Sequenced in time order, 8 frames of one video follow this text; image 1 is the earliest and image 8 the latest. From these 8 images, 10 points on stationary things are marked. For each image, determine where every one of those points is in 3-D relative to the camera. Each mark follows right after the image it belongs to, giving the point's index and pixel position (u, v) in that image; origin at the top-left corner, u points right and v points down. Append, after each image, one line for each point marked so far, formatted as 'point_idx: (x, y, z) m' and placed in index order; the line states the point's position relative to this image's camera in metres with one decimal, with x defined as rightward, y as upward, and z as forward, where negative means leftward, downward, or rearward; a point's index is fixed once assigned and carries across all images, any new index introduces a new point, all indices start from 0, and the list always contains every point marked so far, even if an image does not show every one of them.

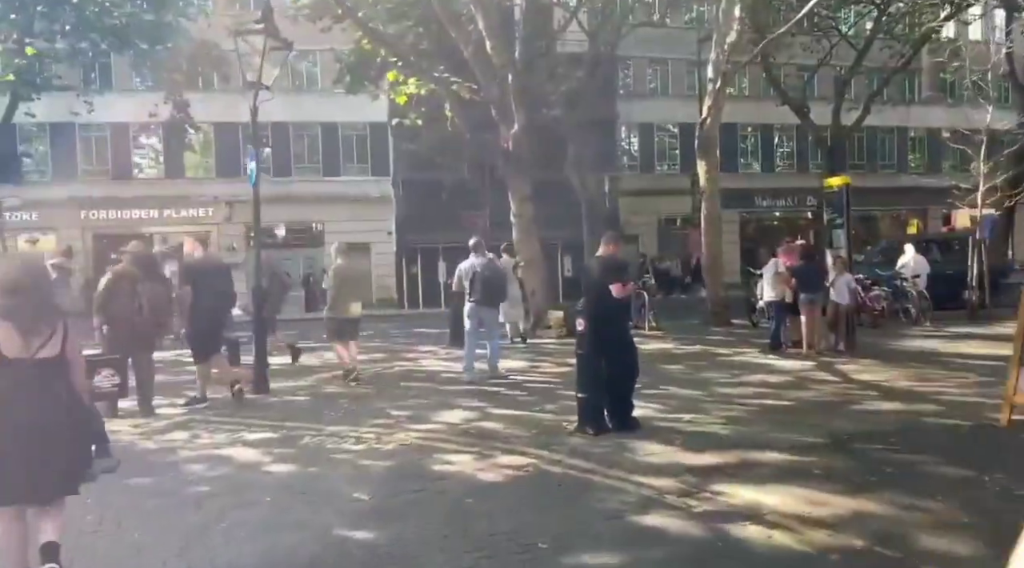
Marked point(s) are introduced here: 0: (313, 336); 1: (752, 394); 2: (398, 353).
0: (-4.5, -1.2, +17.4) m
1: (+2.6, -1.2, +8.6) m
2: (-1.8, -1.1, +12.3) m
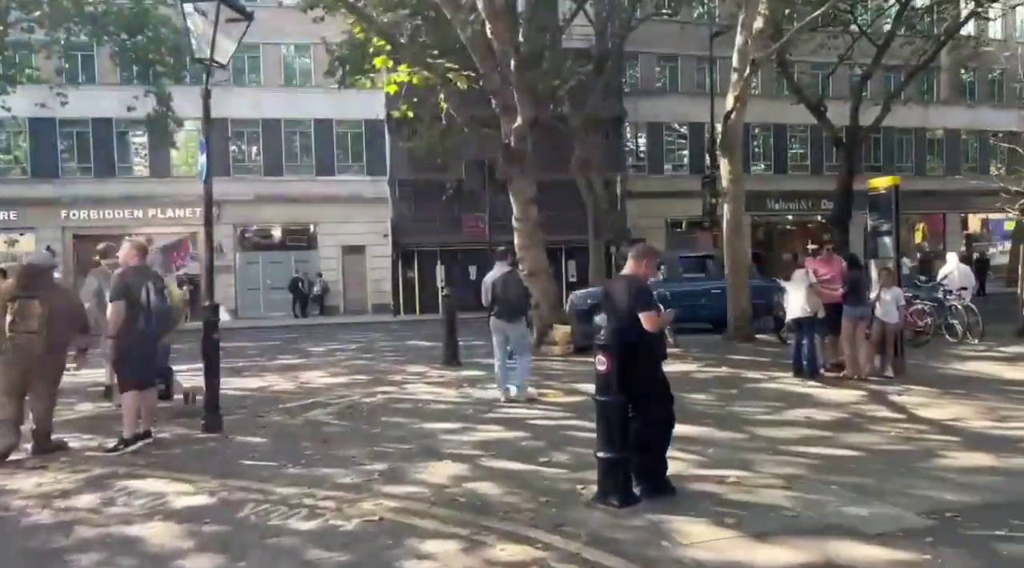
0: (-4.4, -1.4, +15.9) m
1: (+2.6, -1.4, +7.1) m
2: (-1.8, -1.3, +10.9) m
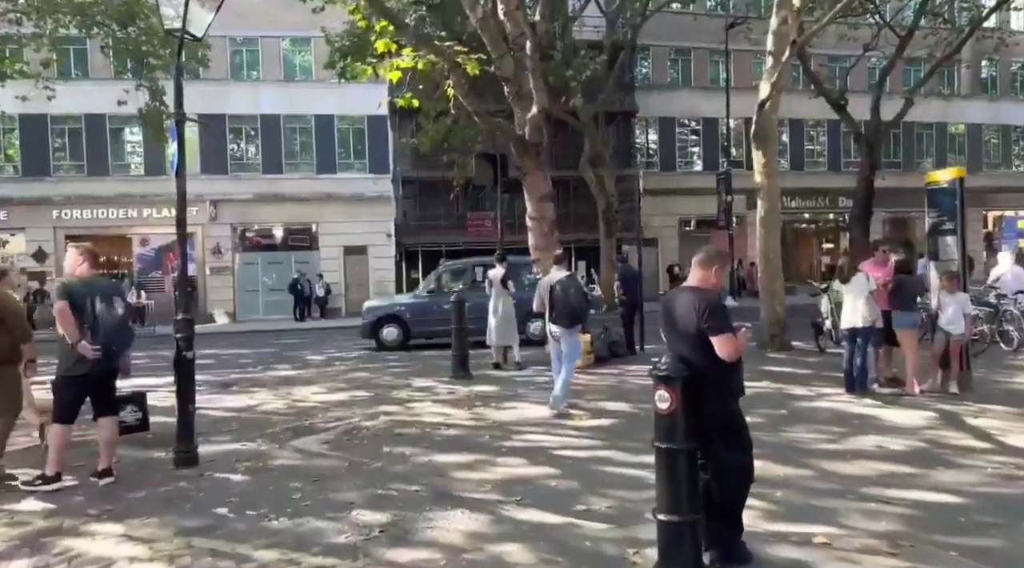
0: (-4.2, -1.5, +14.8) m
1: (+2.8, -1.5, +6.0) m
2: (-1.6, -1.4, +9.8) m
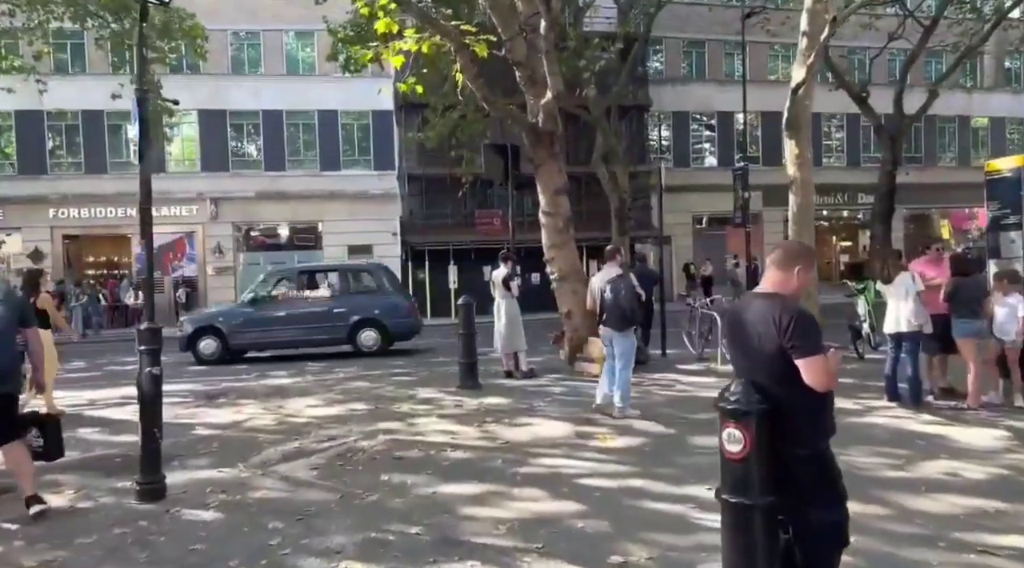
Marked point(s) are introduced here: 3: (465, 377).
0: (-4.0, -1.5, +13.9) m
1: (+3.0, -1.5, +5.0) m
2: (-1.4, -1.4, +8.9) m
3: (-0.6, -1.2, +9.9) m
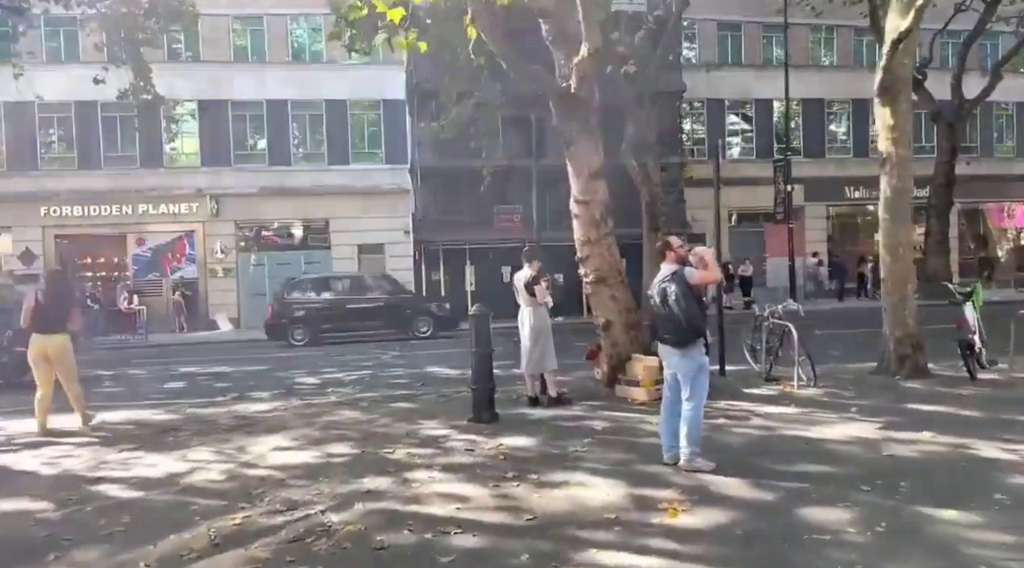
0: (-3.6, -1.5, +11.9) m
1: (+3.1, -1.5, +2.9) m
2: (-1.2, -1.5, +6.8) m
3: (-0.3, -1.2, +7.8) m
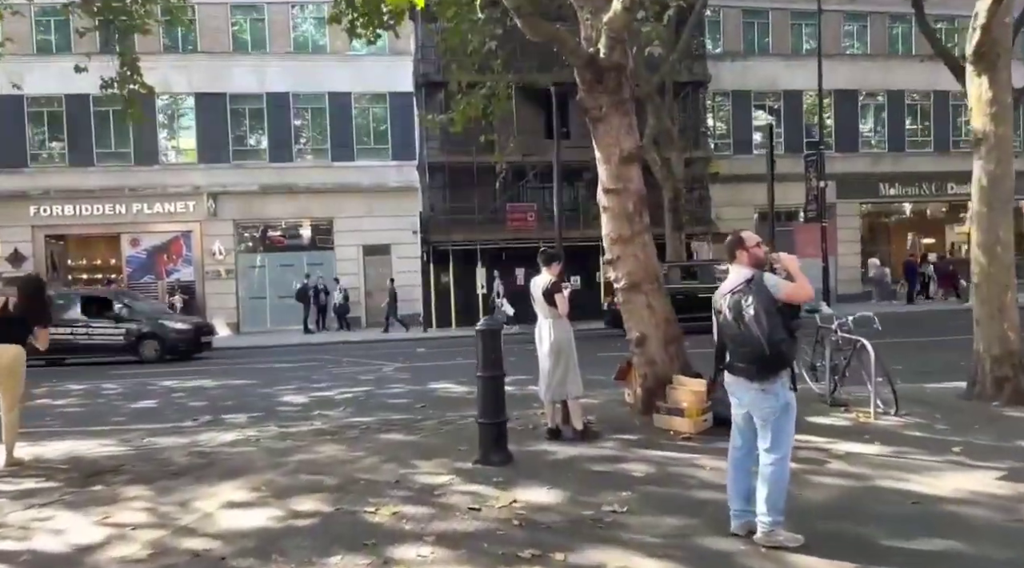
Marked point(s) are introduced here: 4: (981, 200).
0: (-3.4, -1.6, +10.5) m
1: (+3.2, -1.6, +1.3) m
2: (-1.1, -1.5, +5.3) m
3: (-0.2, -1.3, +6.3) m
4: (+4.6, +0.8, +7.7) m
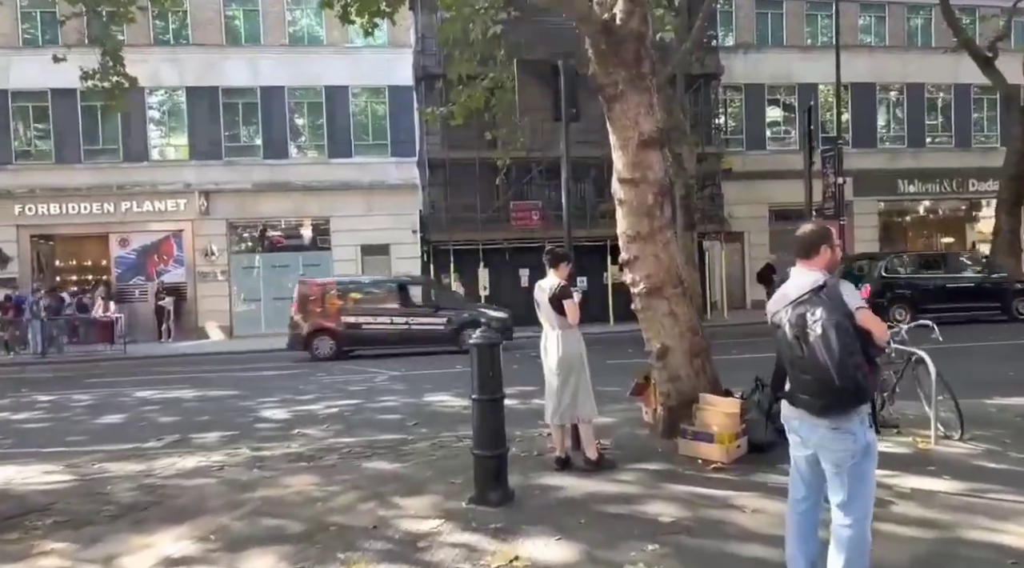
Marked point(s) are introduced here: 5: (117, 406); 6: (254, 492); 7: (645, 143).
0: (-3.4, -1.7, +9.5) m
1: (+3.1, -1.6, +0.2) m
2: (-1.1, -1.6, +4.3) m
3: (-0.2, -1.3, +5.2) m
4: (+4.6, +0.8, +6.6) m
5: (-5.6, -1.8, +11.2) m
6: (-1.9, -1.5, +5.7) m
7: (+1.1, +1.2, +6.4) m
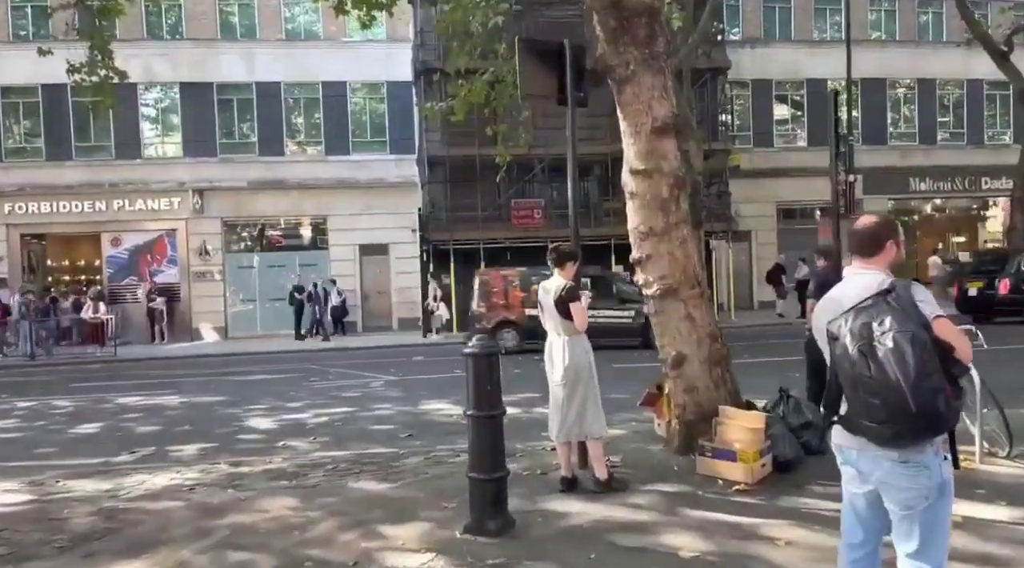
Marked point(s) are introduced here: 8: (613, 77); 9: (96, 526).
0: (-3.4, -1.7, +8.9) m
1: (+3.1, -1.6, -0.4) m
2: (-1.1, -1.6, +3.7) m
3: (-0.2, -1.3, +4.6) m
4: (+4.7, +0.8, +6.0) m
5: (-5.6, -1.8, +10.6) m
6: (-1.9, -1.5, +5.1) m
7: (+1.1, +1.2, +5.8) m
8: (+0.8, +1.6, +5.9) m
9: (-2.7, -1.6, +5.1) m
